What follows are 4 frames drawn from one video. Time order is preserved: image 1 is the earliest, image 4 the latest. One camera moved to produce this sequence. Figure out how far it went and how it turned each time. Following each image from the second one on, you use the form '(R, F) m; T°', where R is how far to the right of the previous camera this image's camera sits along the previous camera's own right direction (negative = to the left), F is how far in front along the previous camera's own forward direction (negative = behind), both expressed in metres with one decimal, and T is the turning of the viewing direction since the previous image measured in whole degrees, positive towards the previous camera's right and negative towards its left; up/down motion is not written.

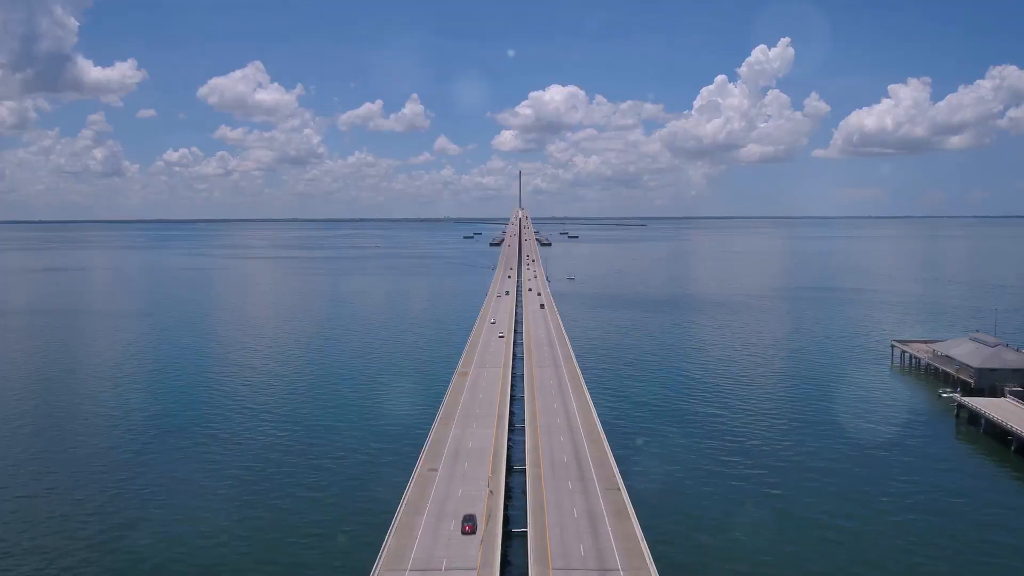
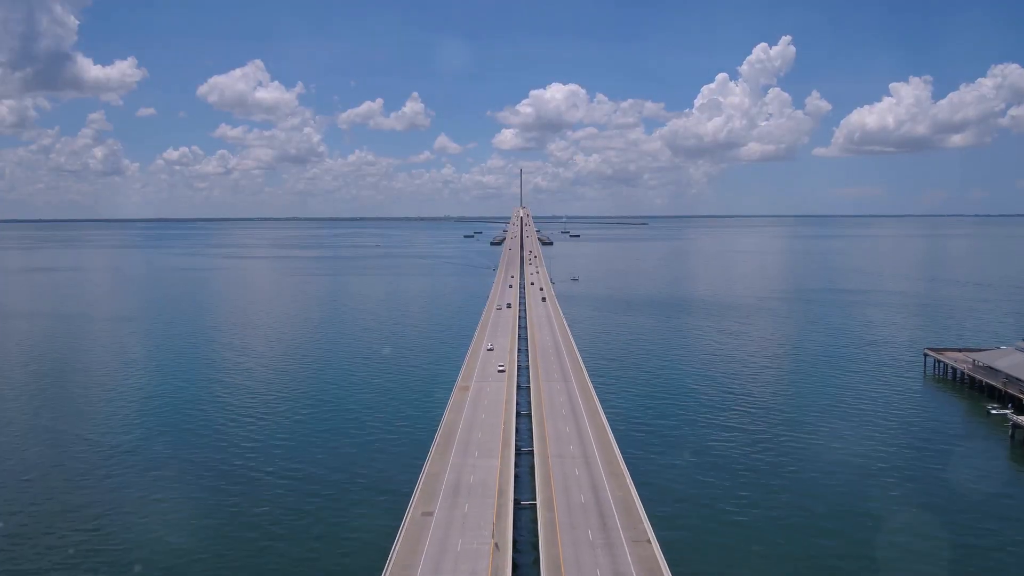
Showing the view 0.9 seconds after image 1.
(-0.1, +1.3) m; 0°
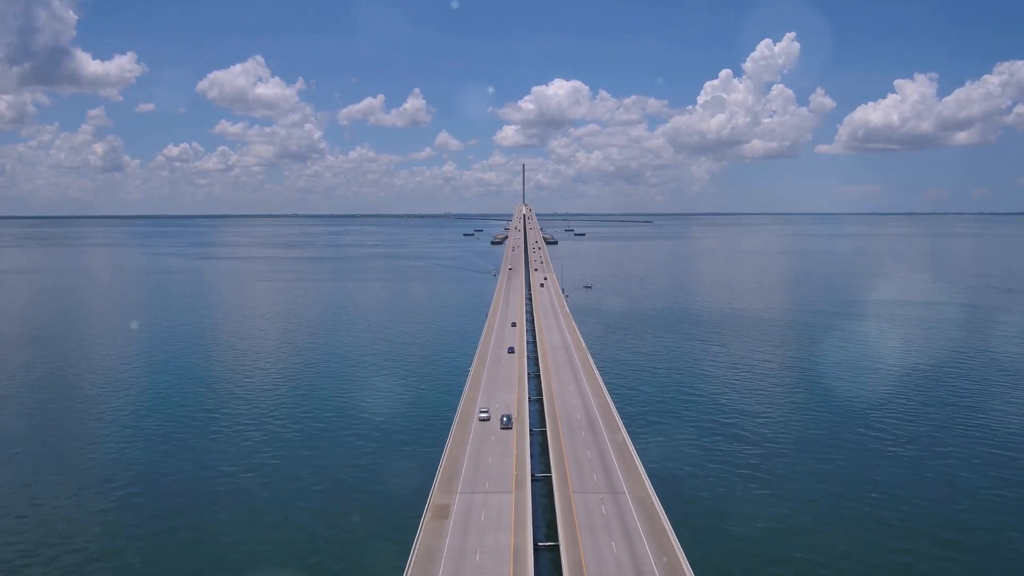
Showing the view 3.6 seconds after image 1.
(-0.2, +5.5) m; 0°
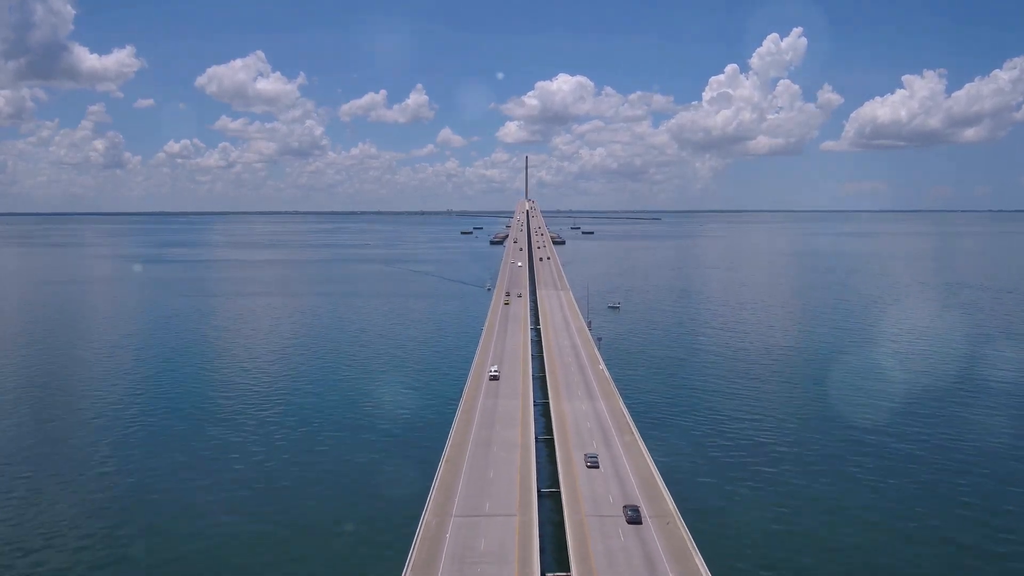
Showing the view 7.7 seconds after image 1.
(0.0, +9.8) m; 0°
